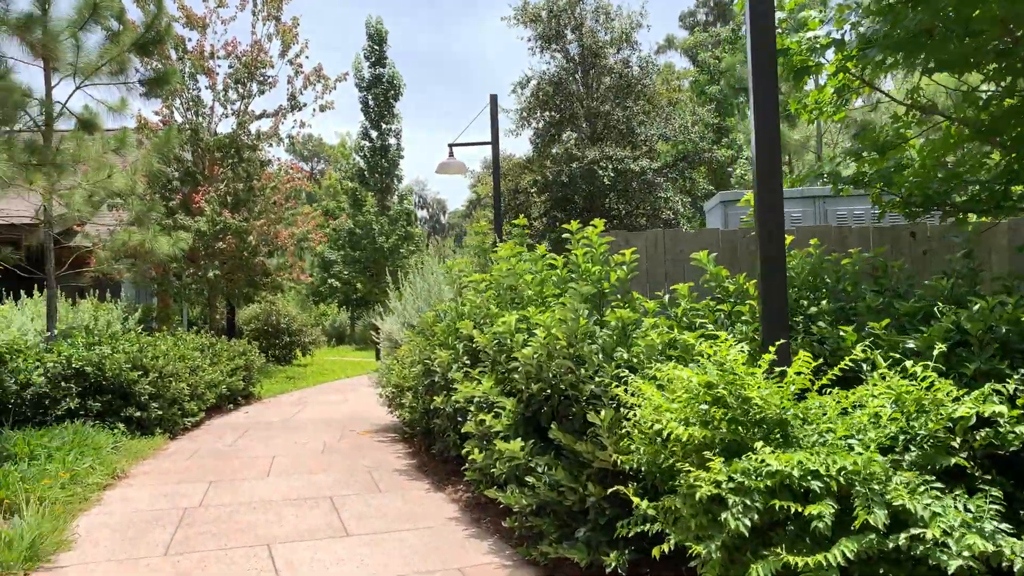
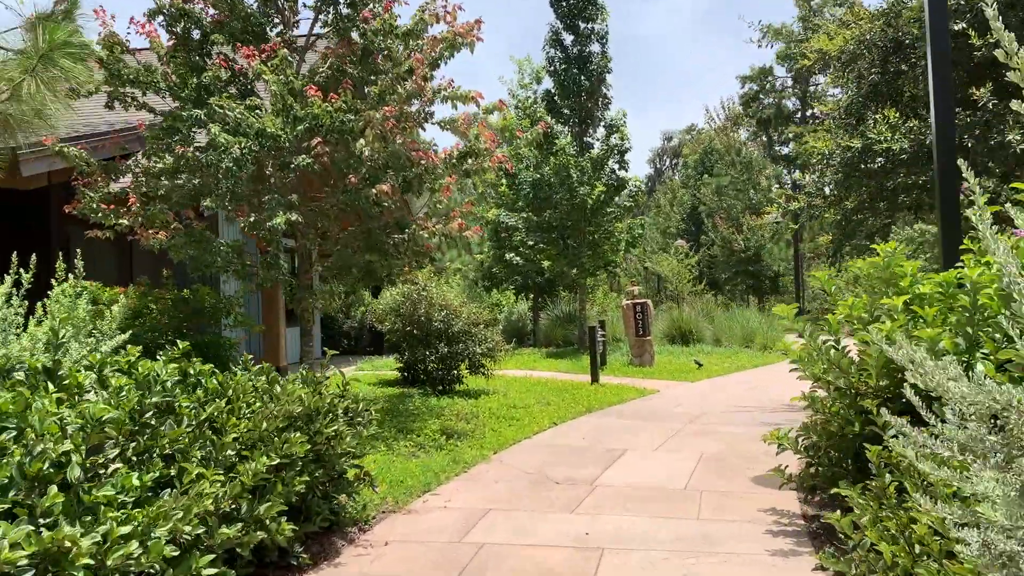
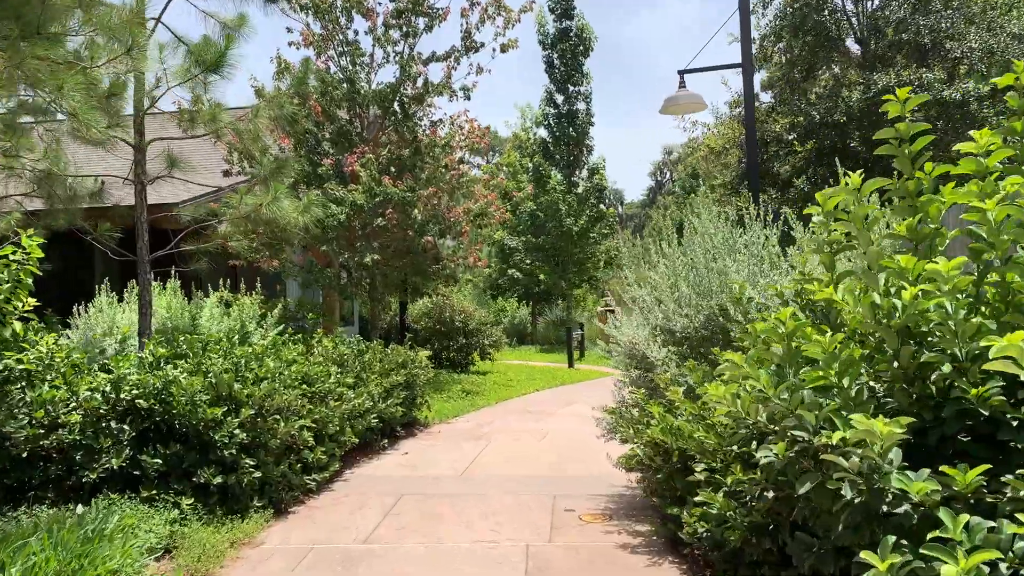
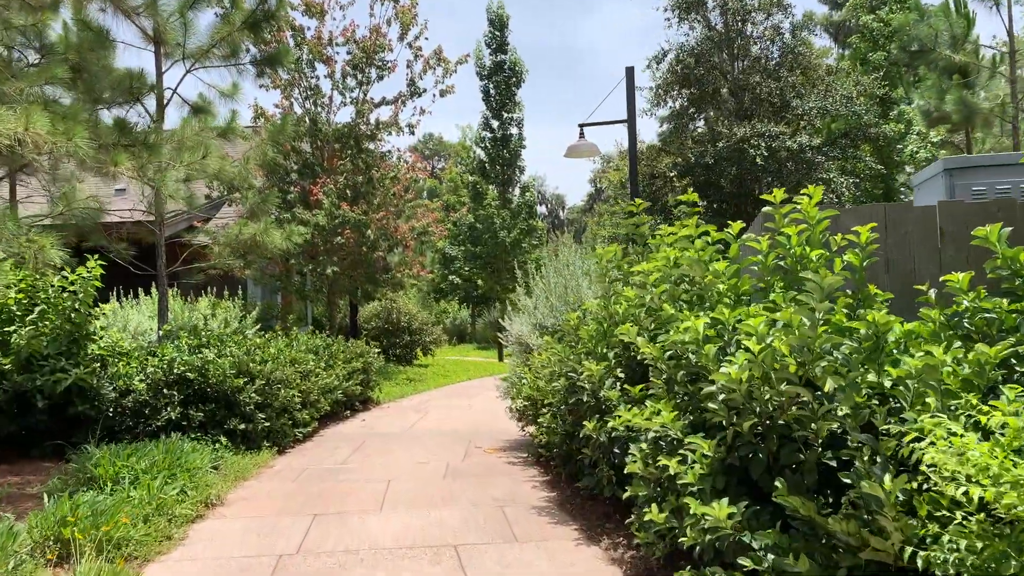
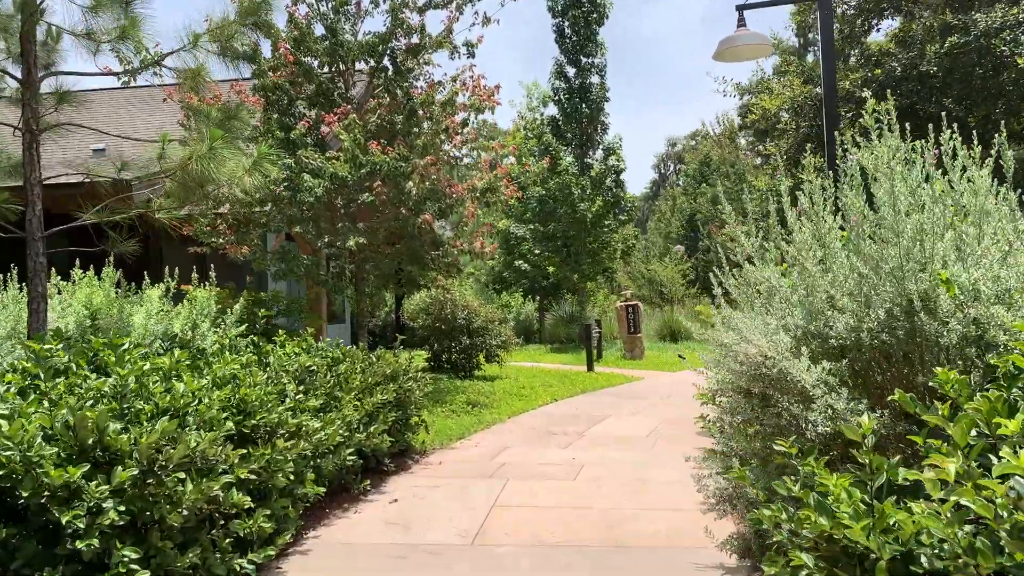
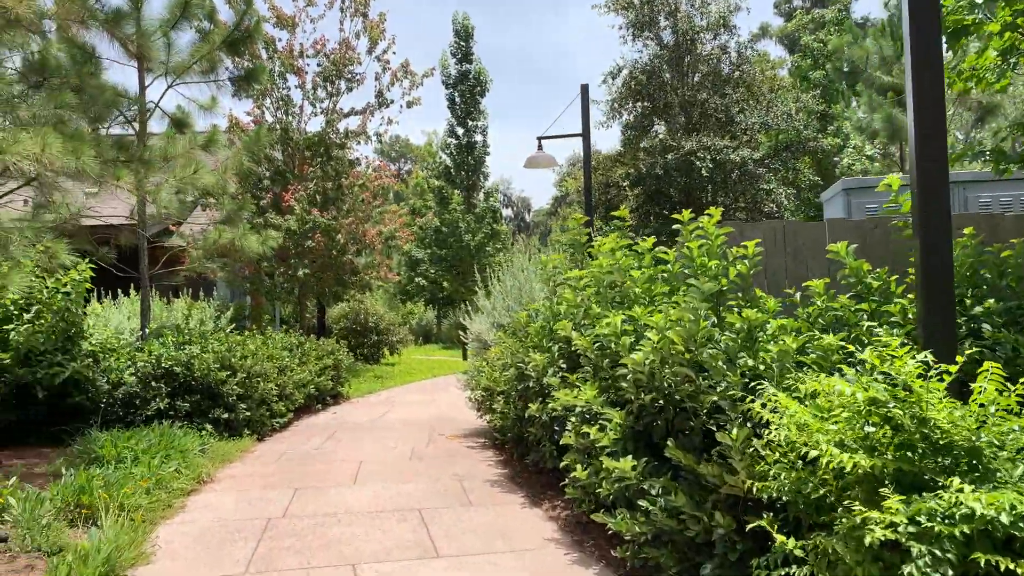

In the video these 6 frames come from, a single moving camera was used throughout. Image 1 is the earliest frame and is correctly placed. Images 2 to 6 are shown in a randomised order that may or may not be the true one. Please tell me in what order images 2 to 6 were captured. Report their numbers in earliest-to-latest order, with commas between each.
6, 4, 3, 5, 2
